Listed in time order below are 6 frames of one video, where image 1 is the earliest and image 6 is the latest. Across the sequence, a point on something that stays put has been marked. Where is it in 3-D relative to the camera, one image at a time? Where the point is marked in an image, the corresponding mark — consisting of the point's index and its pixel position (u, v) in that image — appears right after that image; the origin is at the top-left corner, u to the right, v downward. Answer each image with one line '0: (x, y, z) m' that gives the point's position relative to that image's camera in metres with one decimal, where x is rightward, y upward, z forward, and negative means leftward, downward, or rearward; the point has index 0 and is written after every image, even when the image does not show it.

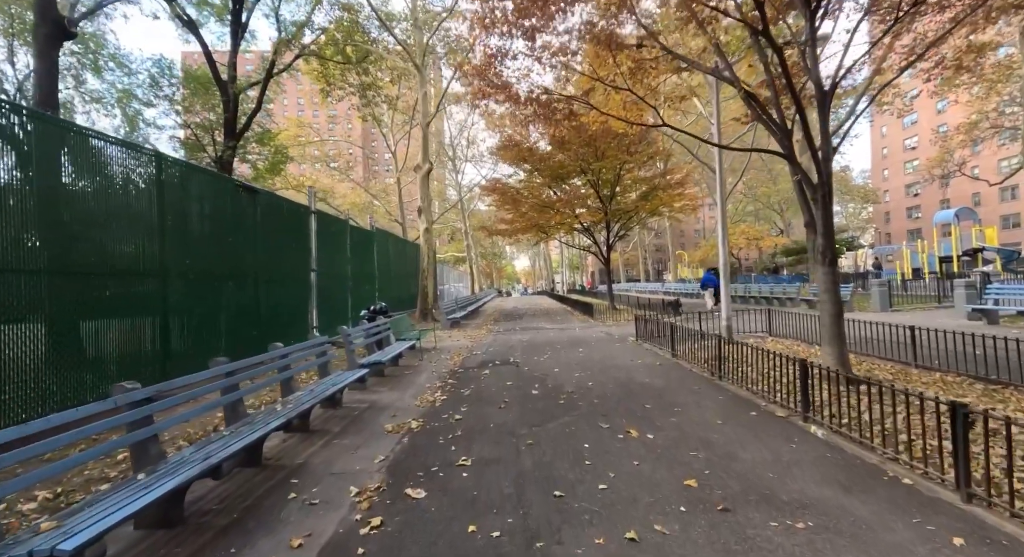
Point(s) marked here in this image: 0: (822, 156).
0: (+3.9, +1.5, +6.6) m
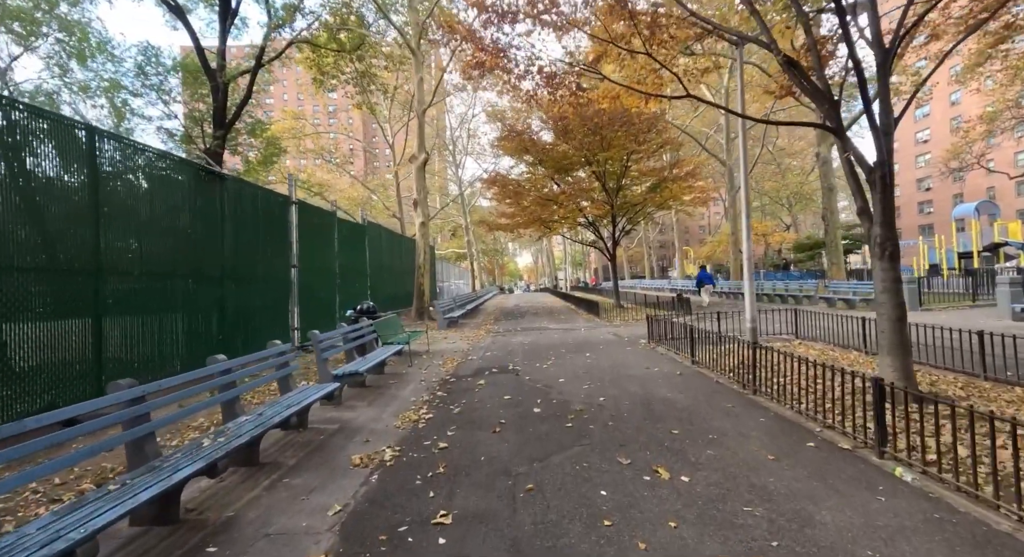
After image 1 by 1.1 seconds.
0: (+3.9, +1.6, +5.5) m
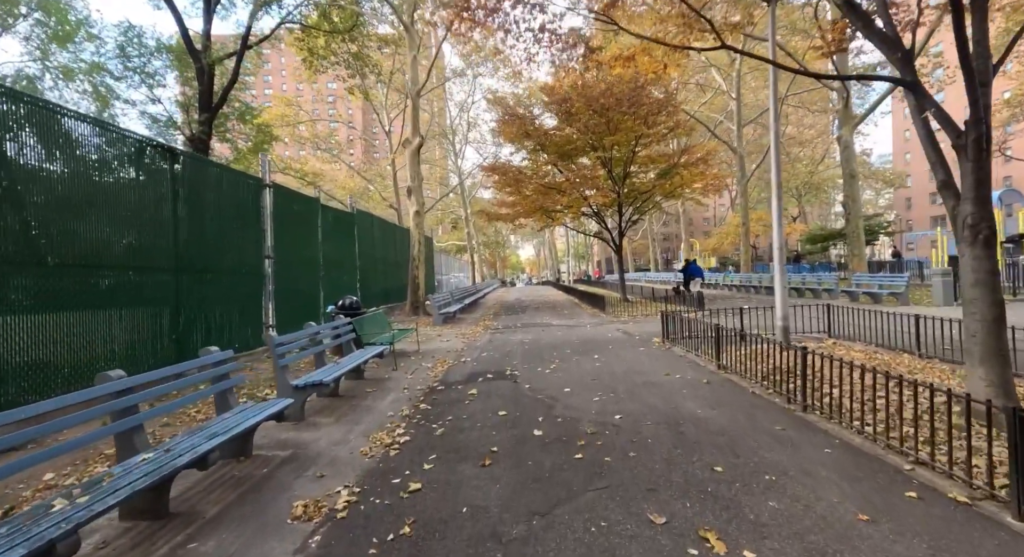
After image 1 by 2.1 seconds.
0: (+3.9, +1.6, +4.3) m
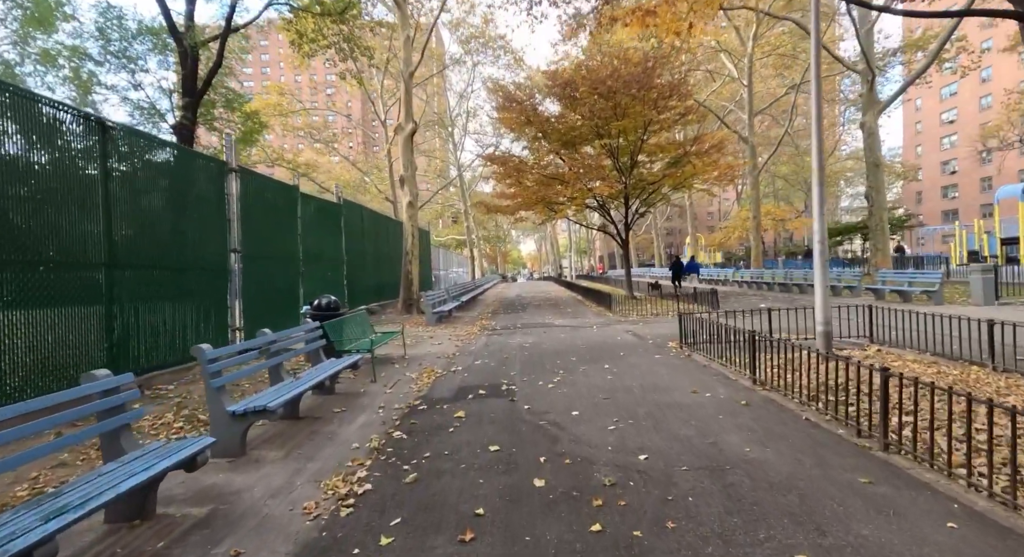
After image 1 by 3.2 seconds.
0: (+3.8, +1.6, +3.1) m
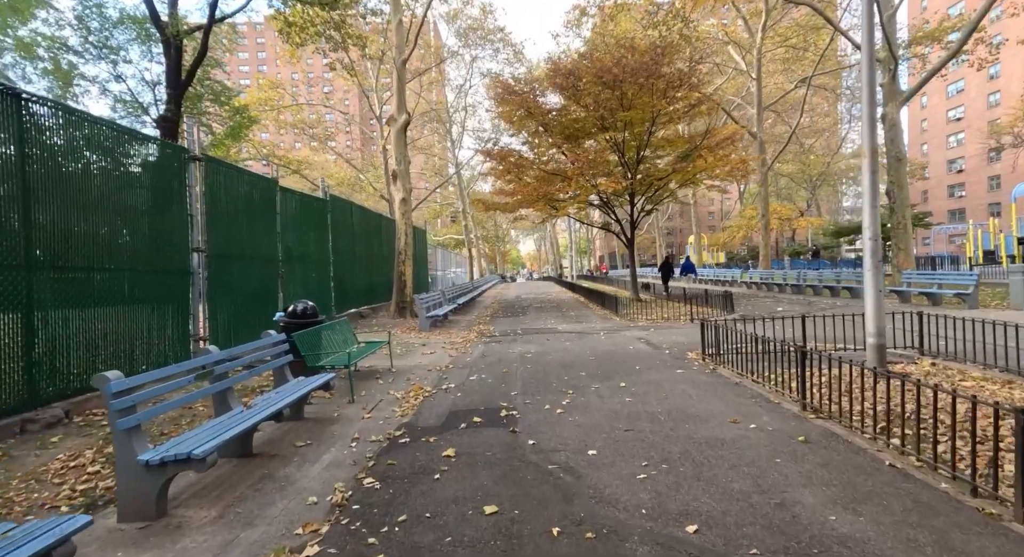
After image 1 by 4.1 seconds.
0: (+3.8, +1.6, +2.1) m
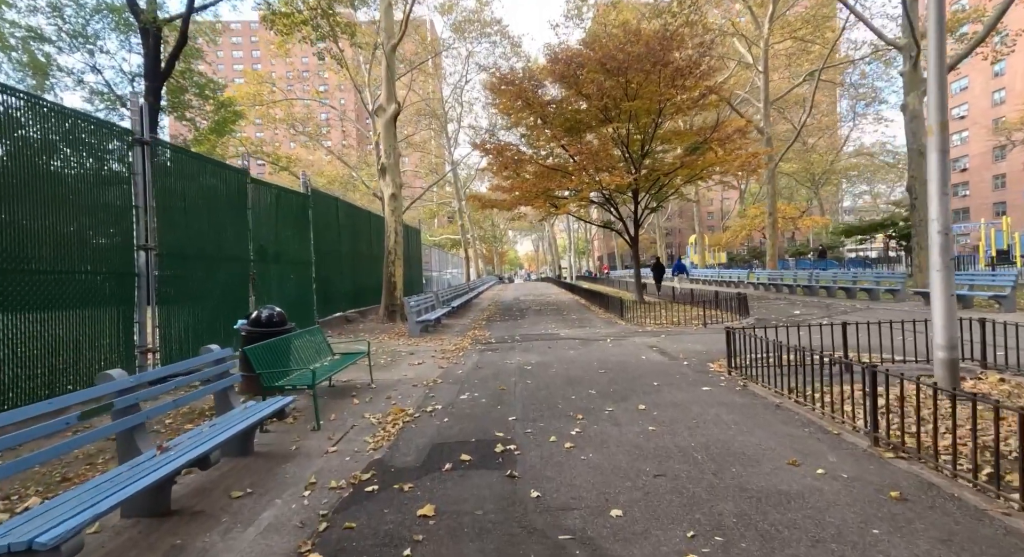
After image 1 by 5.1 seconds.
0: (+3.8, +1.6, +1.1) m
